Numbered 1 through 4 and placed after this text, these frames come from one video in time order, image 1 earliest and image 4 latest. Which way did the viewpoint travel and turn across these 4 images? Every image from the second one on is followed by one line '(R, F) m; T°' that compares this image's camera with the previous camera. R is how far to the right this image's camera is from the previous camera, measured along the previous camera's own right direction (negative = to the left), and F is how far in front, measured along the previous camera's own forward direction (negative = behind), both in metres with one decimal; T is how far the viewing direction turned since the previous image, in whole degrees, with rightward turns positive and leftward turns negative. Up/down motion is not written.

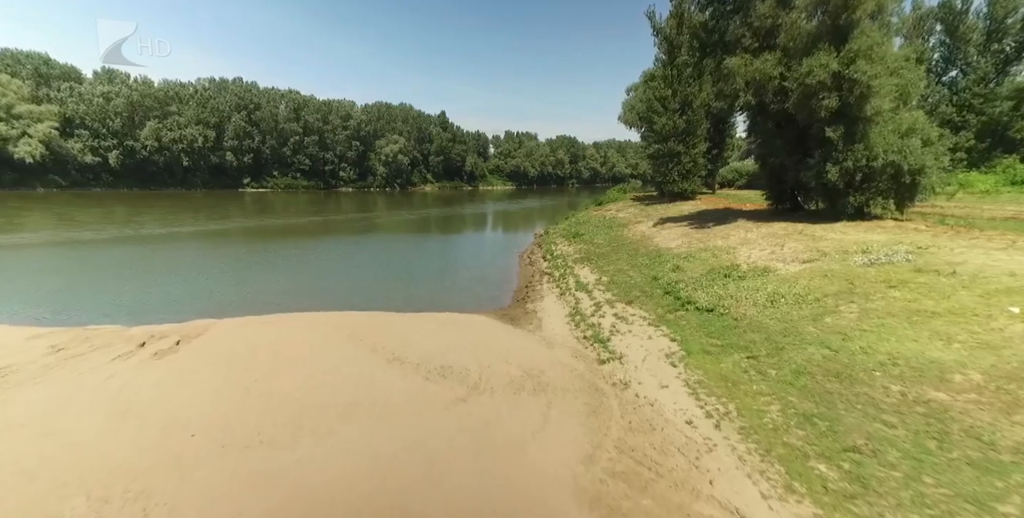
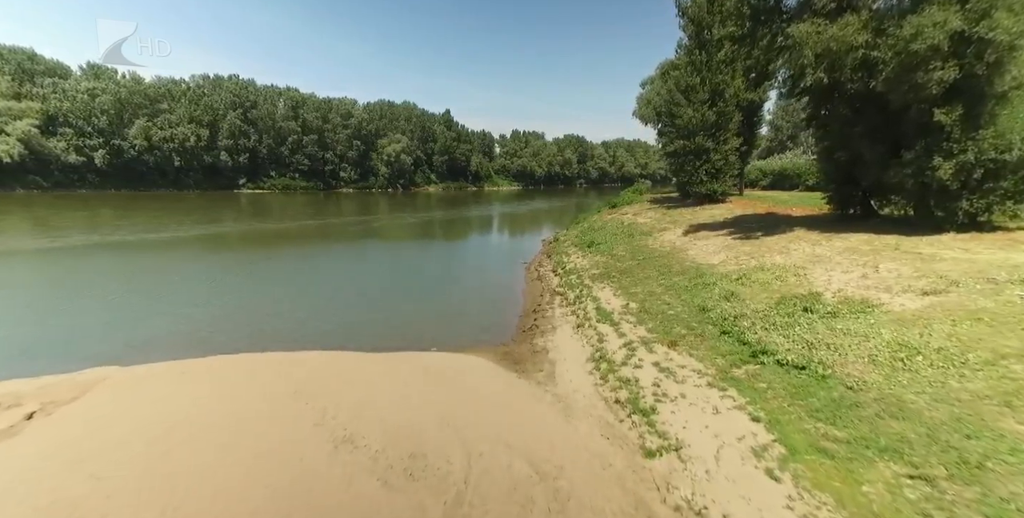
(+0.1, +3.8) m; -1°
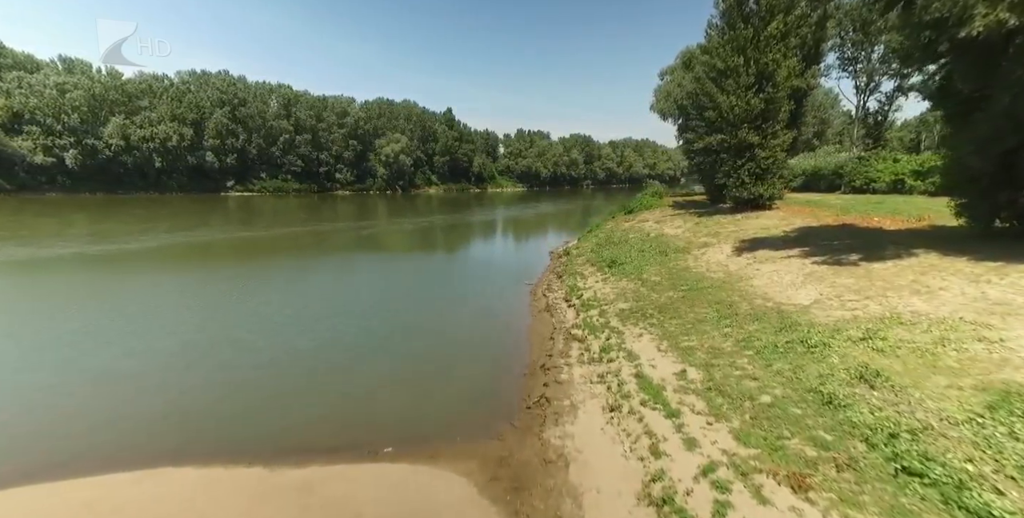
(+0.1, +5.1) m; -1°
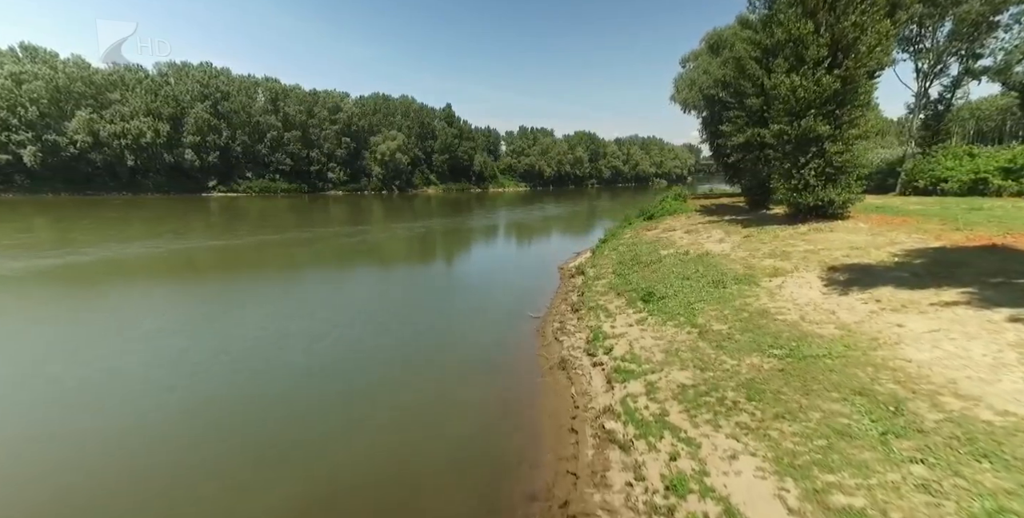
(+0.1, +5.6) m; 0°
